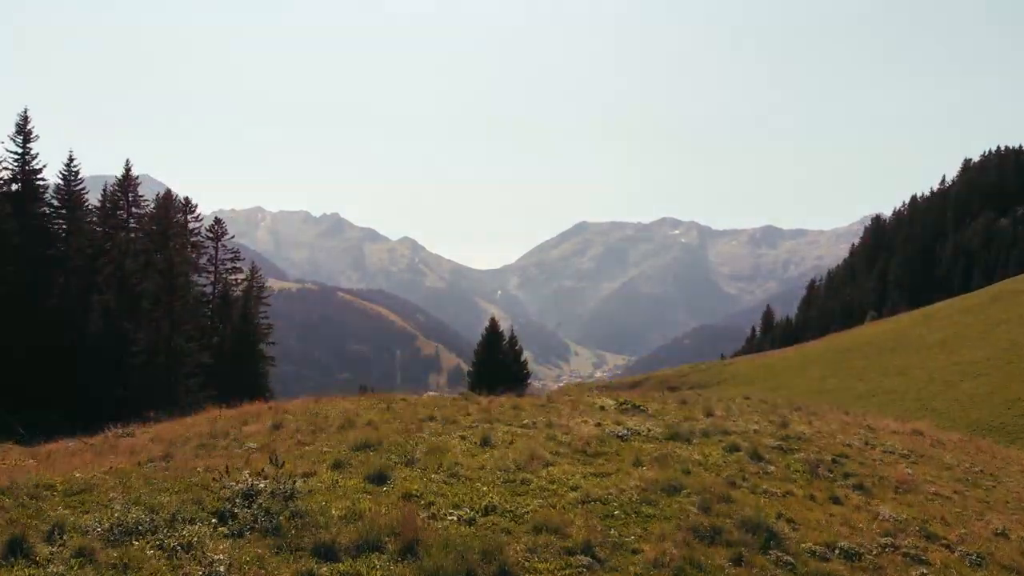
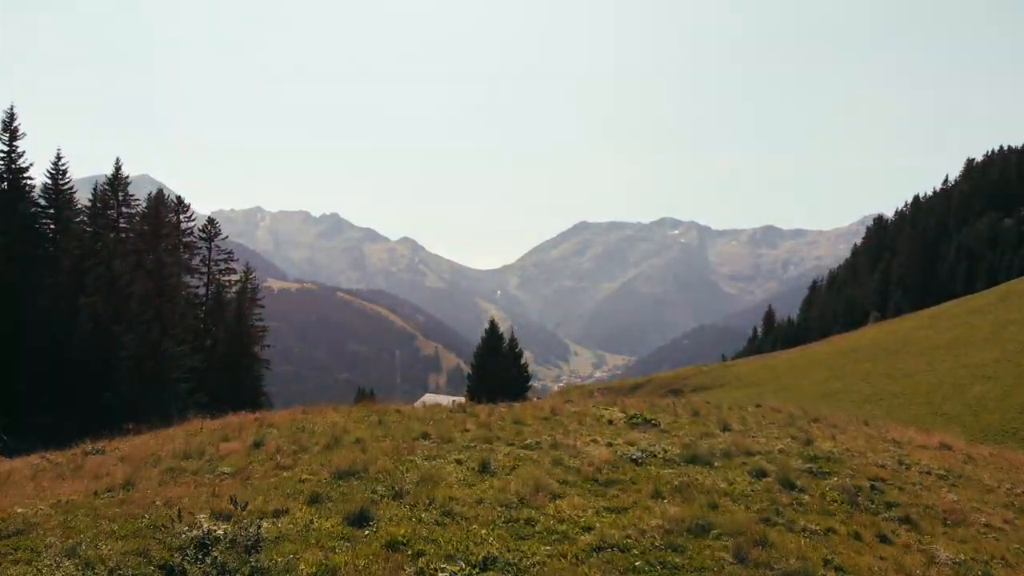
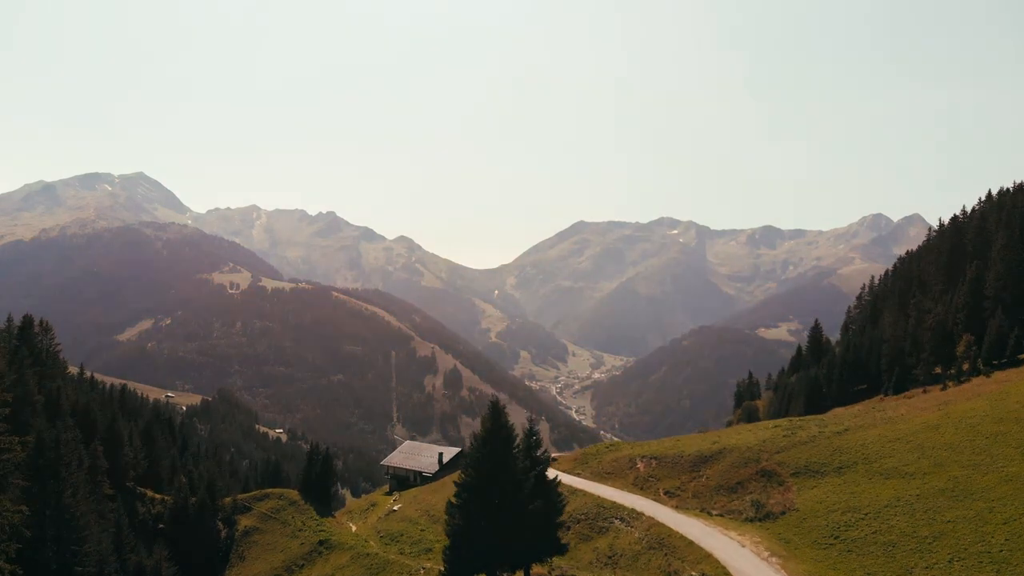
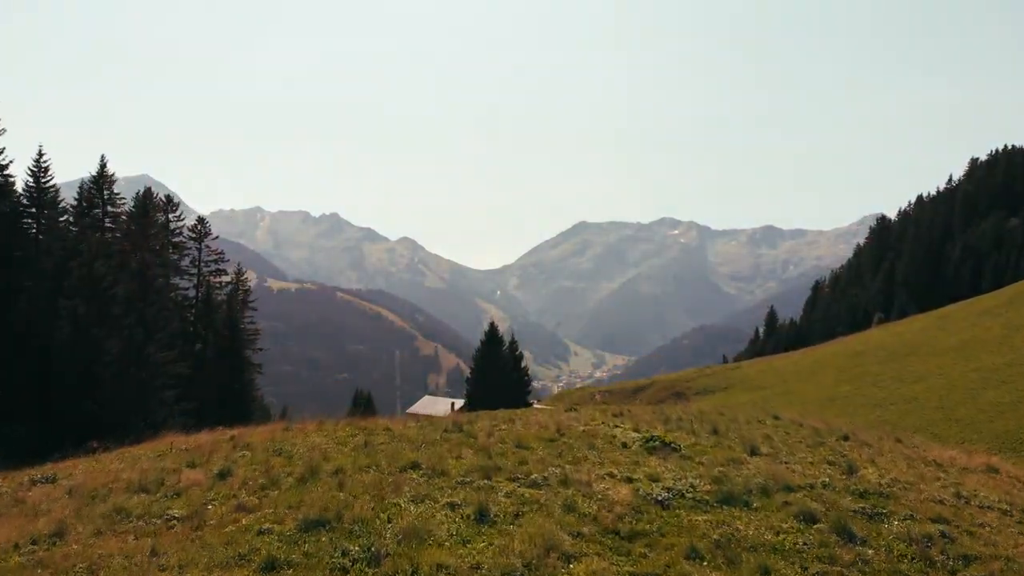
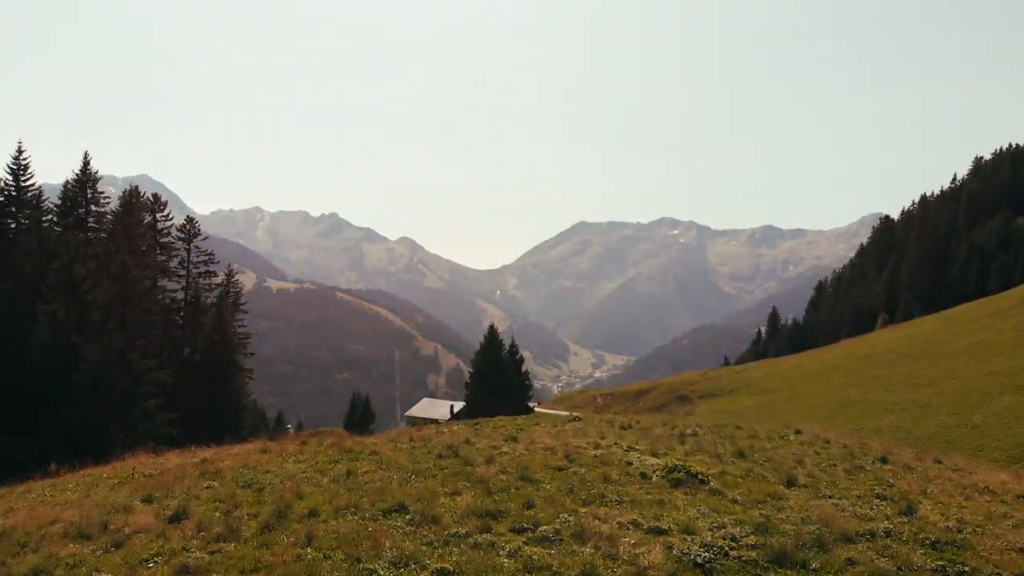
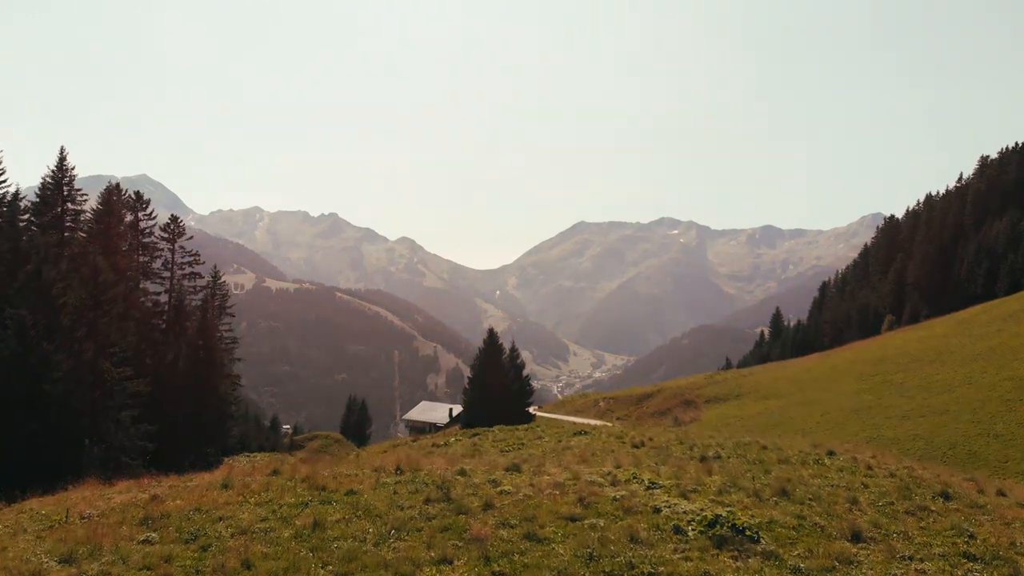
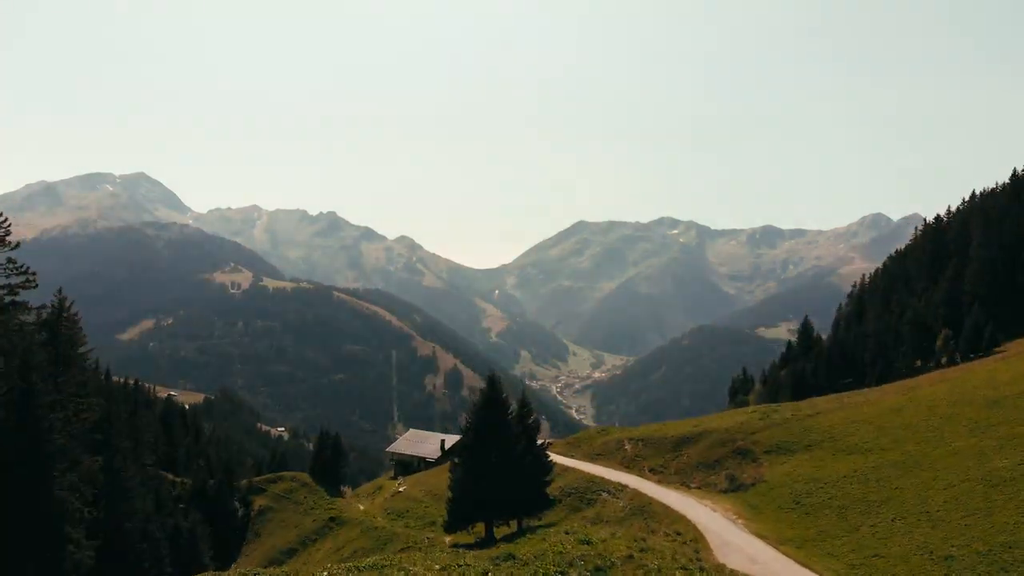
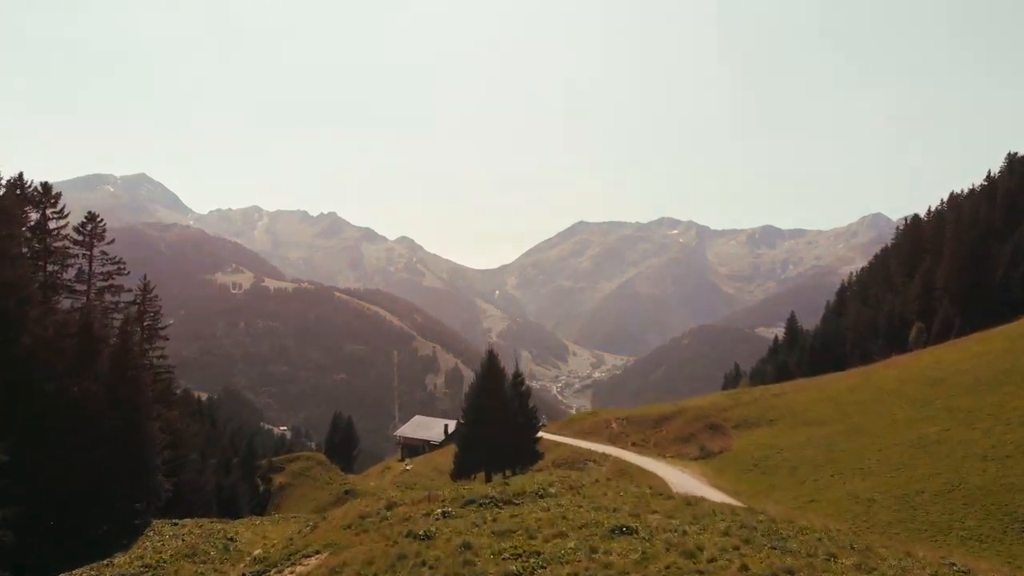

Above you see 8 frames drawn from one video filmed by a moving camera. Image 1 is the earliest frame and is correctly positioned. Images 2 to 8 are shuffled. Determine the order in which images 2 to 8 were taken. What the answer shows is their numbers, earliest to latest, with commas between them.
2, 4, 5, 6, 8, 7, 3
